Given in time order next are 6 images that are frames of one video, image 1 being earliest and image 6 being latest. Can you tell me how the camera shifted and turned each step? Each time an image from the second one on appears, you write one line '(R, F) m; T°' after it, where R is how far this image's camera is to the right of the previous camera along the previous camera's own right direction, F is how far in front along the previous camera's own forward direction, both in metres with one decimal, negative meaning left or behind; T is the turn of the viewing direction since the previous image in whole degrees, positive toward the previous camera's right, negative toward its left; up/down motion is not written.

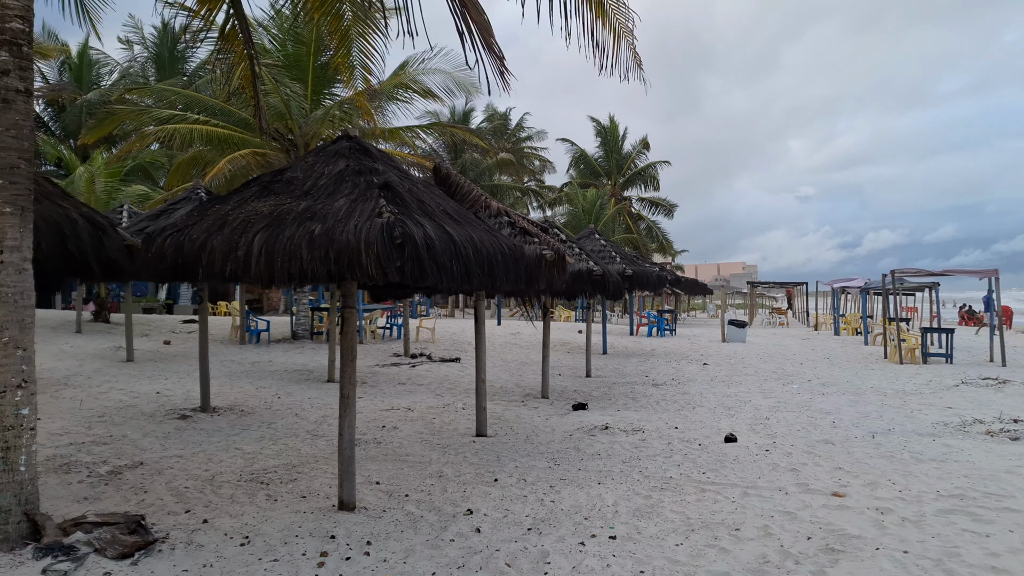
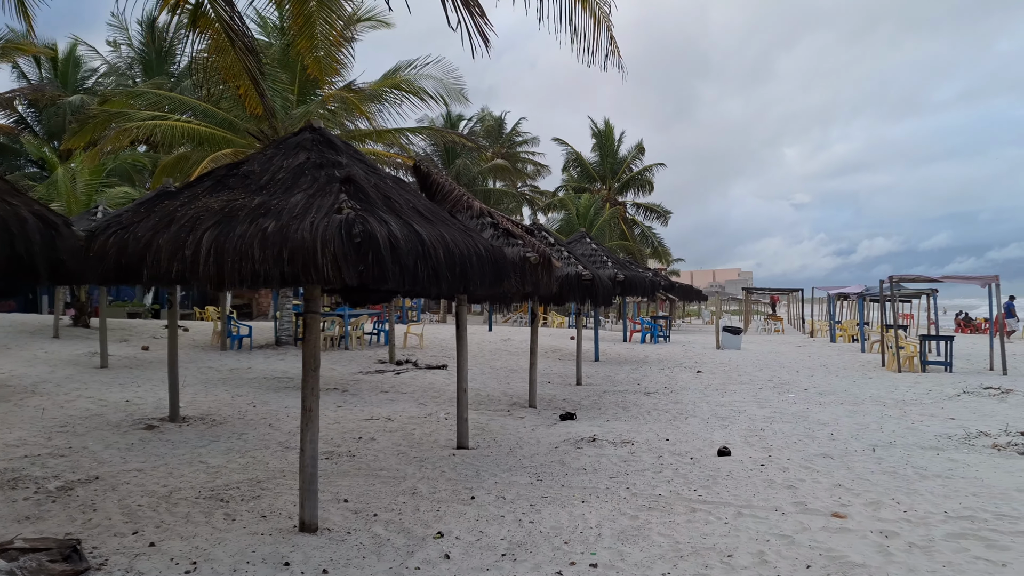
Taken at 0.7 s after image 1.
(+0.1, +0.3) m; 0°
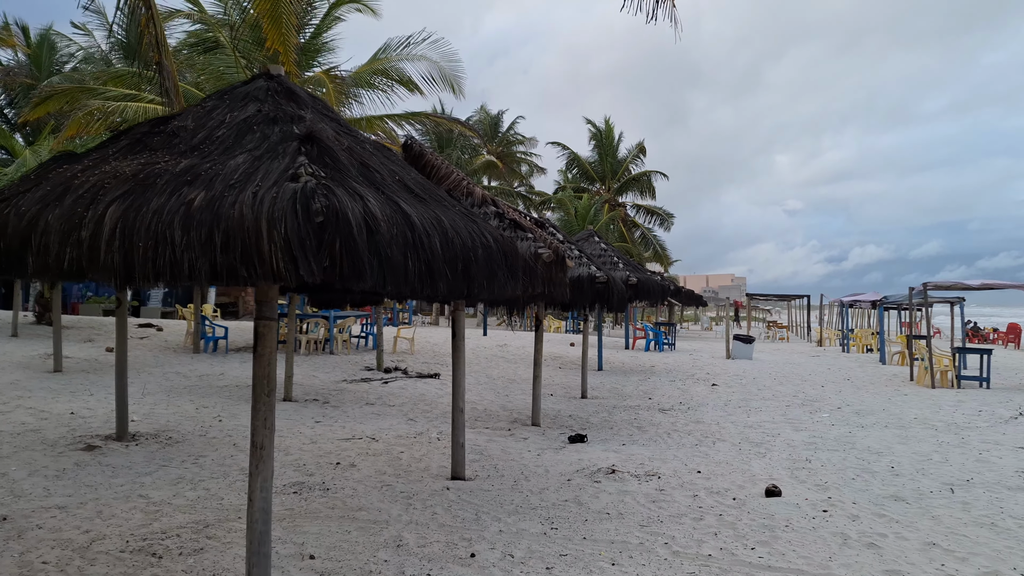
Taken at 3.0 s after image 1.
(-0.1, +1.0) m; 0°
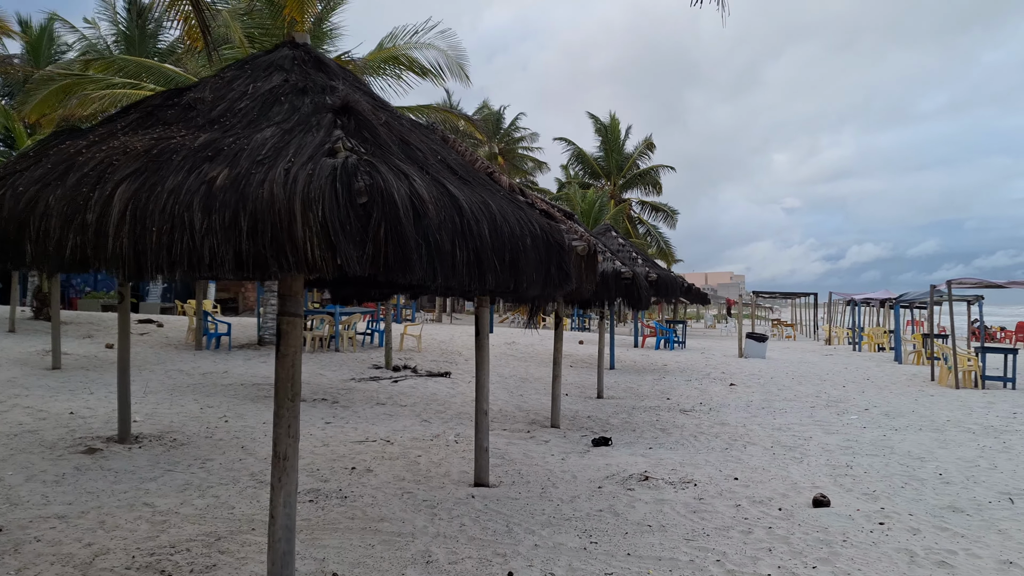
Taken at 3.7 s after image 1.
(-0.2, +0.3) m; 0°
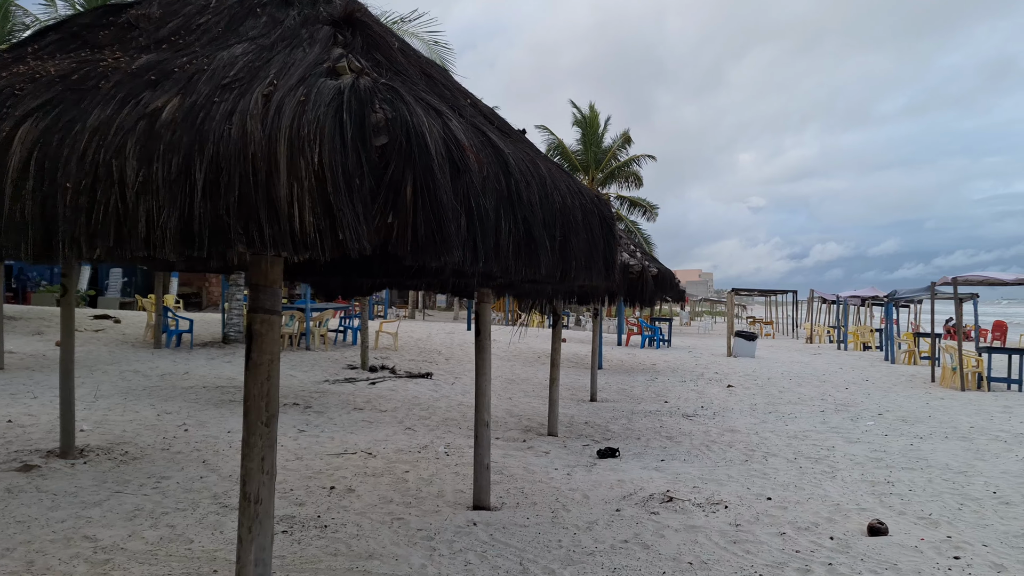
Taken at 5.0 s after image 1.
(-0.2, +0.7) m; +2°
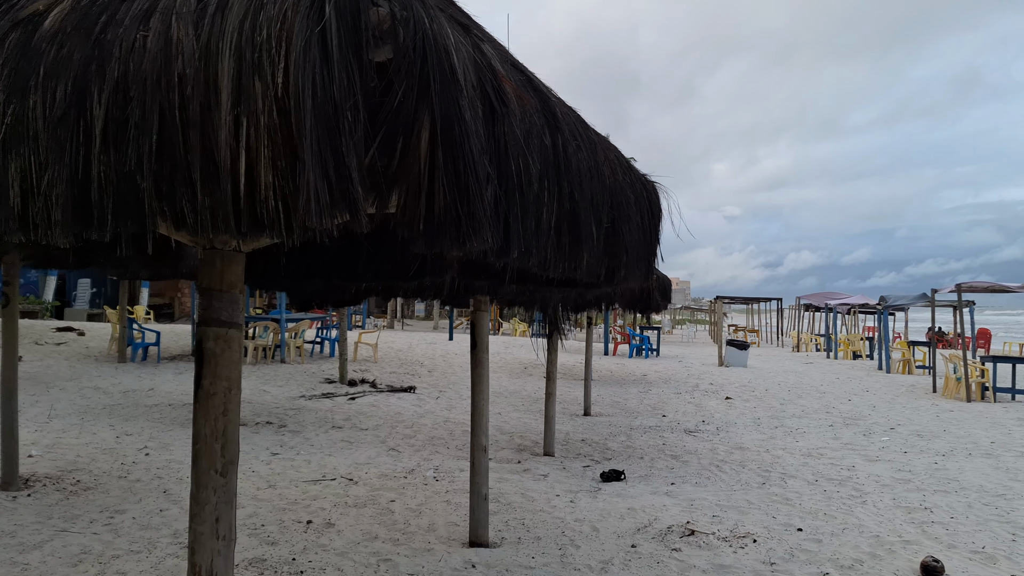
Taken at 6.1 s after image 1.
(-0.1, +0.5) m; +1°
